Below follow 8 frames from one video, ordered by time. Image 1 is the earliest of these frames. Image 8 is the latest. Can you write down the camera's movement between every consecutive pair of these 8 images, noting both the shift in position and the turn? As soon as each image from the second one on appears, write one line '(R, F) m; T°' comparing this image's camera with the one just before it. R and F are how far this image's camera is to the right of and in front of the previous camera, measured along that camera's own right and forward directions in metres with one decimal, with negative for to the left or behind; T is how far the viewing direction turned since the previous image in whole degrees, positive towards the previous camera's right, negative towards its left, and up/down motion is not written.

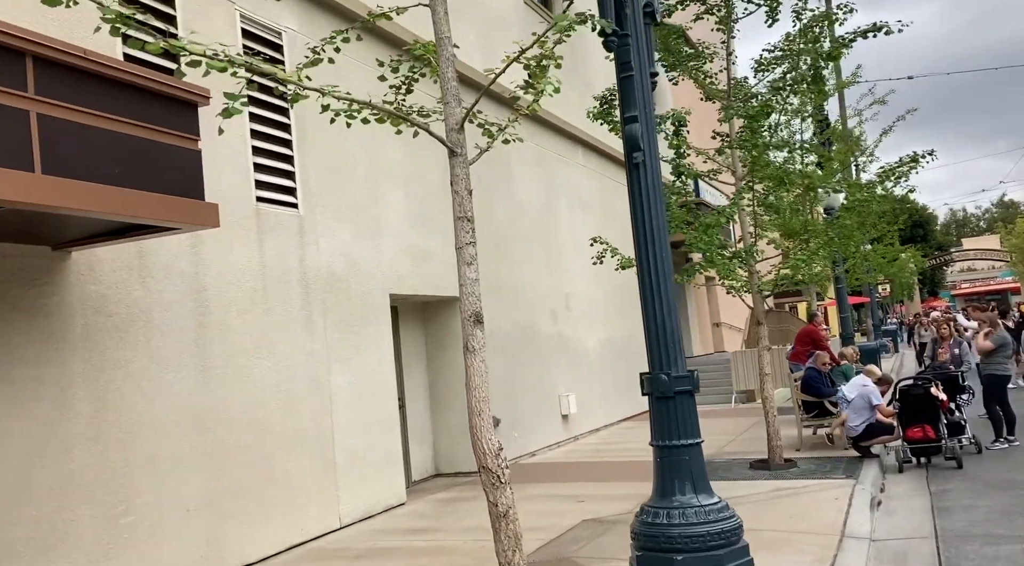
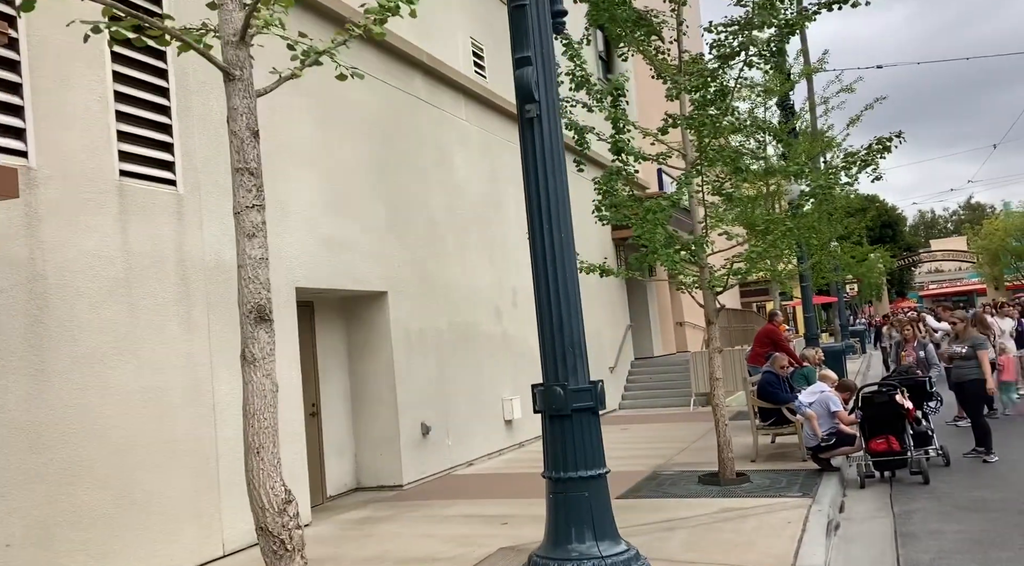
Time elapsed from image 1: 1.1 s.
(+0.5, +1.1) m; +2°
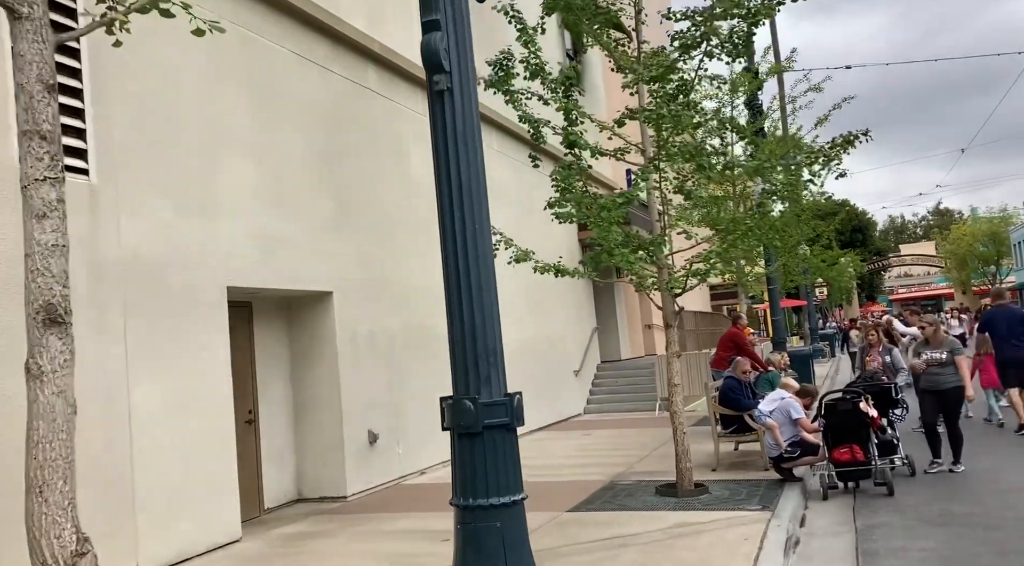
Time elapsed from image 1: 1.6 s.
(+0.3, +0.5) m; +2°
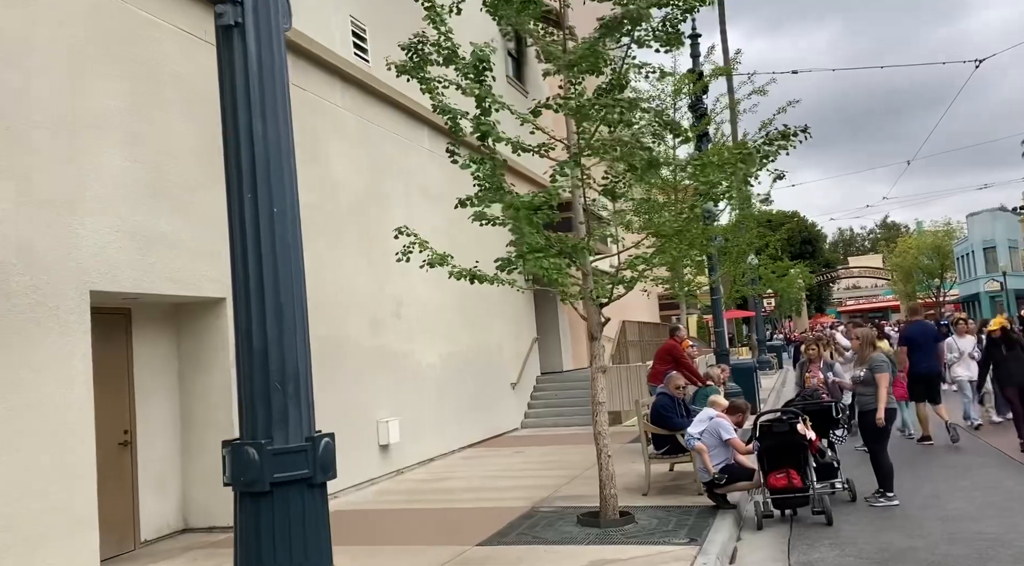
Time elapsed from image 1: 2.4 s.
(+0.4, +0.9) m; +3°
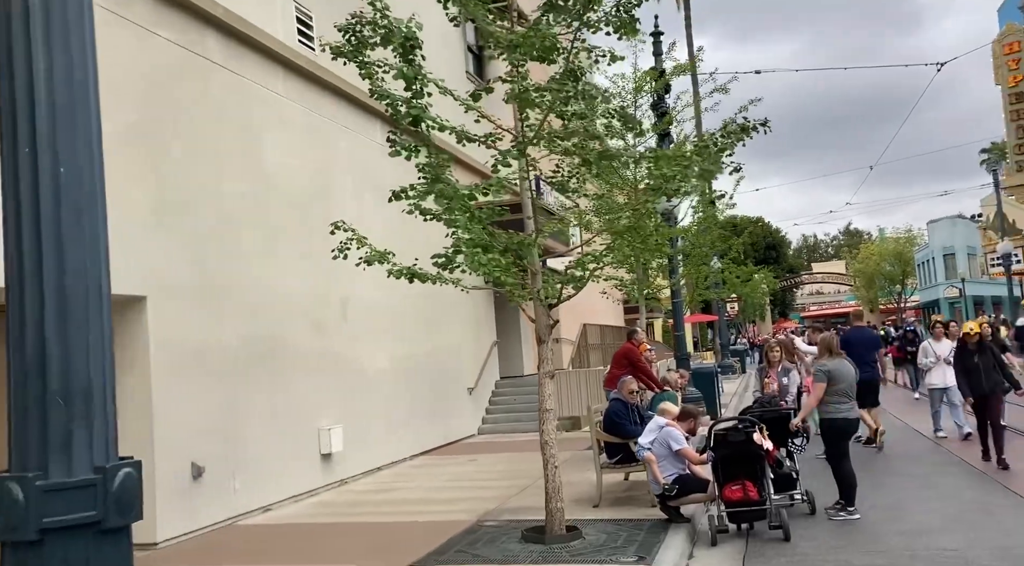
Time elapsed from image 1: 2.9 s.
(+0.2, +0.5) m; +2°
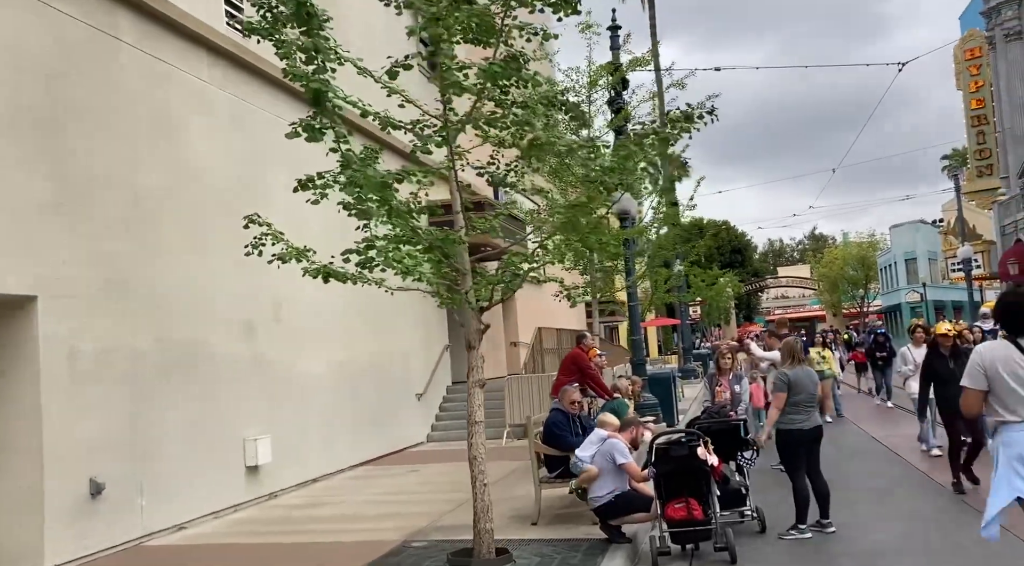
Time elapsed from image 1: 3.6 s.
(+0.3, +0.7) m; +2°
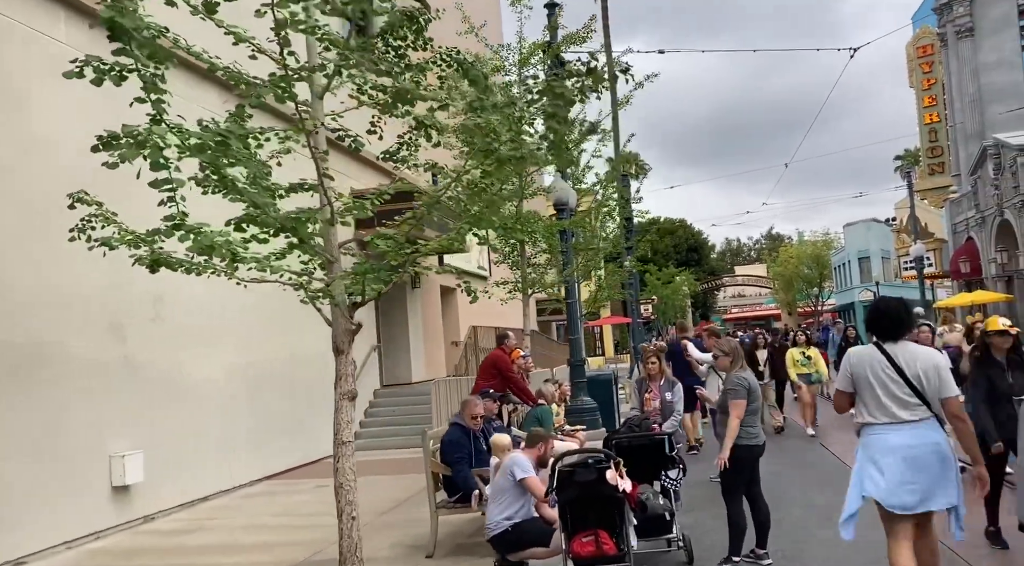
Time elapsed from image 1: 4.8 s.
(+0.6, +1.2) m; +2°
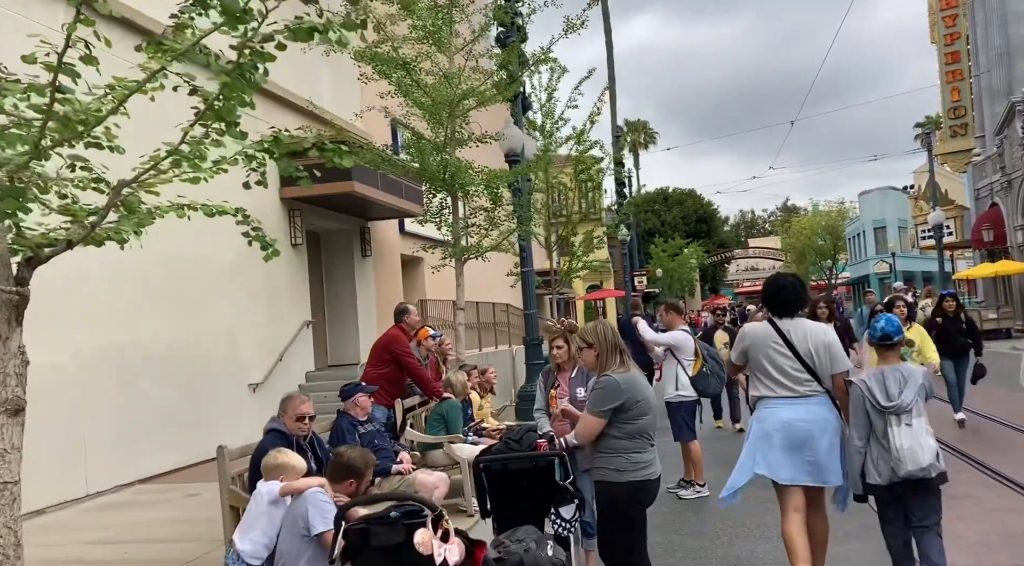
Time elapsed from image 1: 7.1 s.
(+1.1, +2.5) m; -1°
